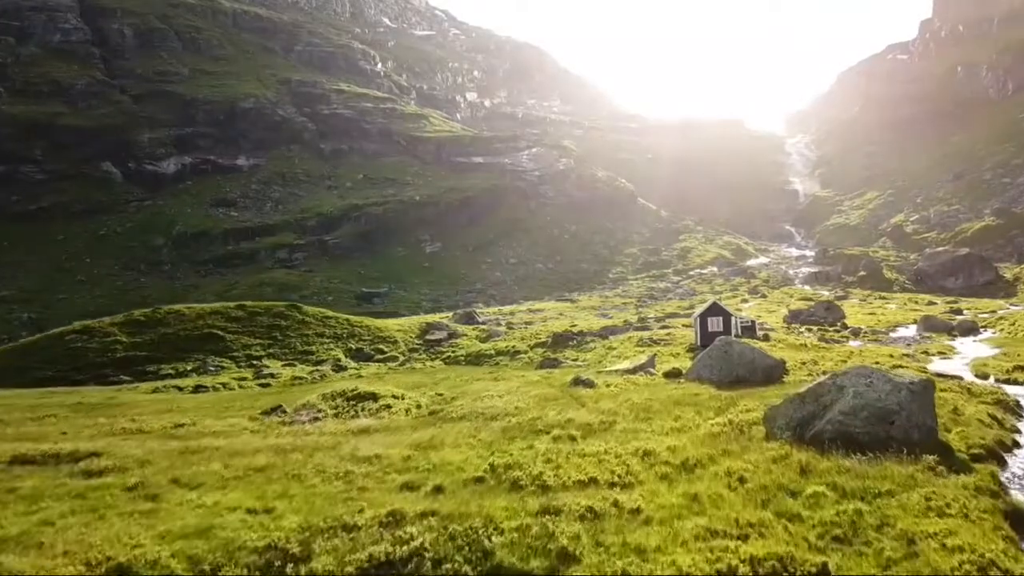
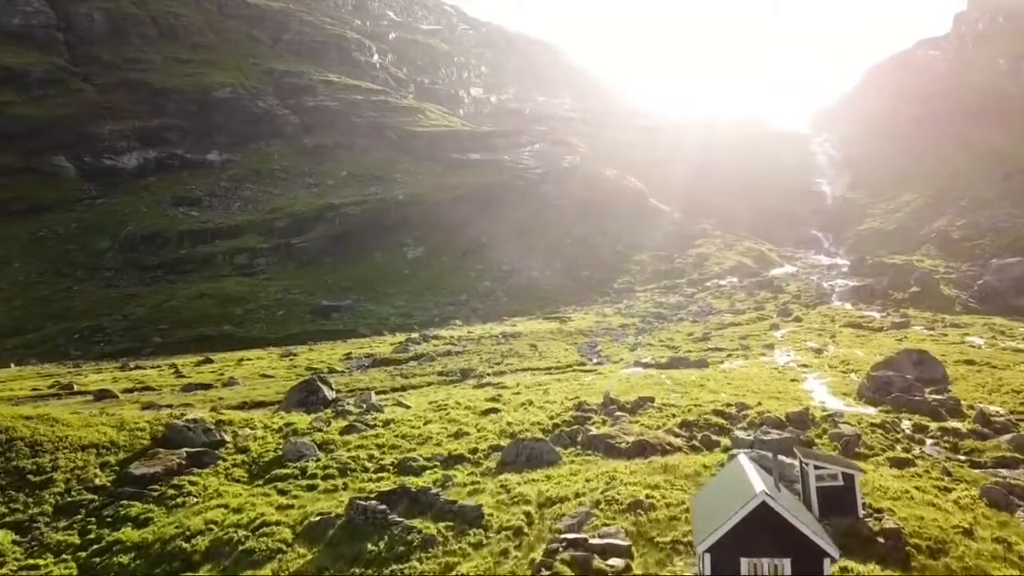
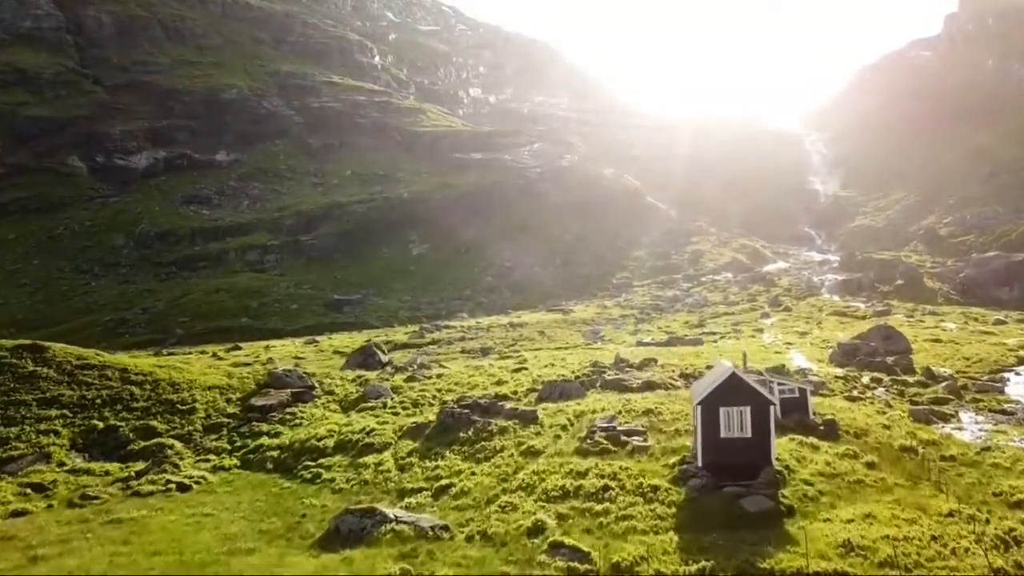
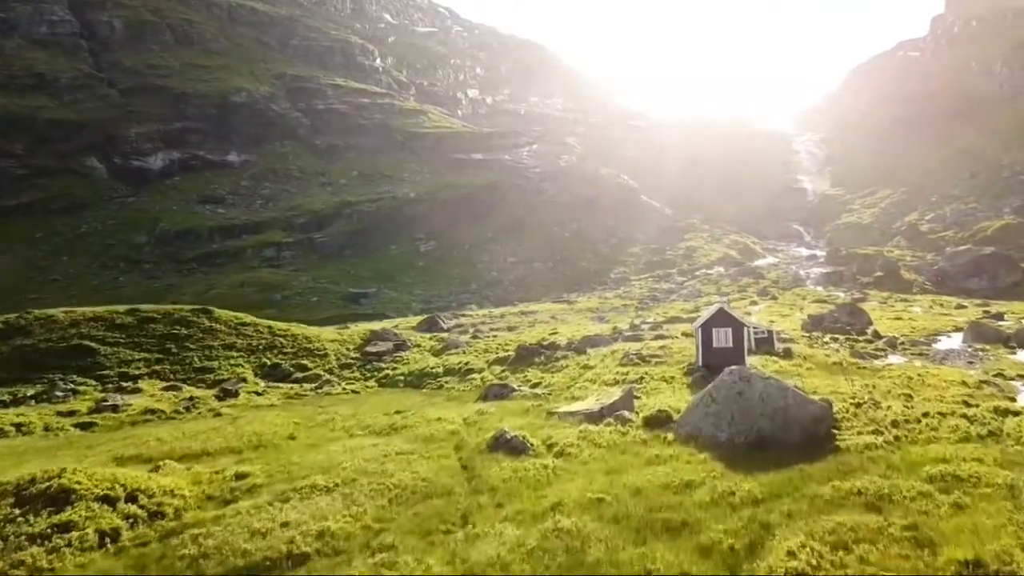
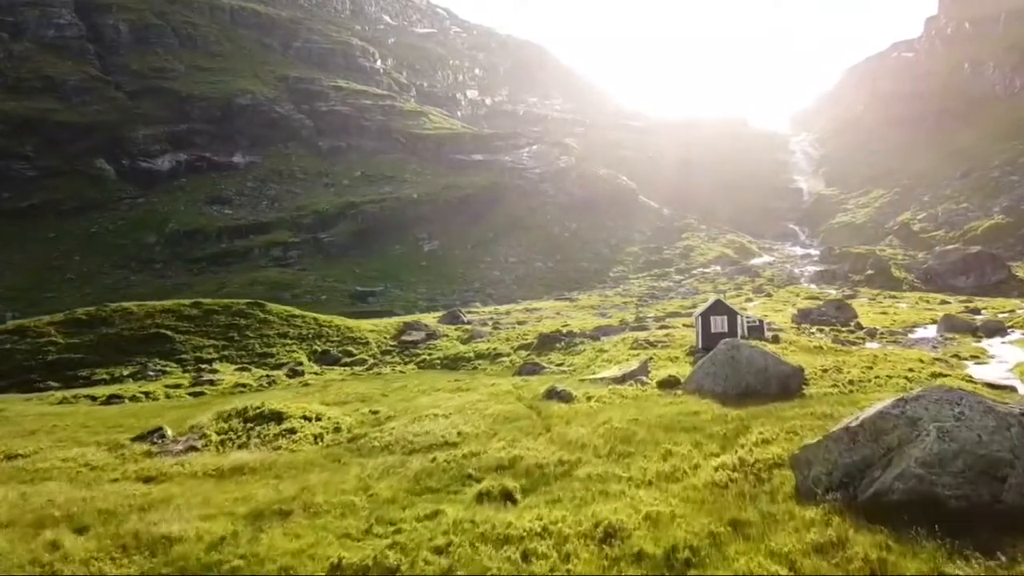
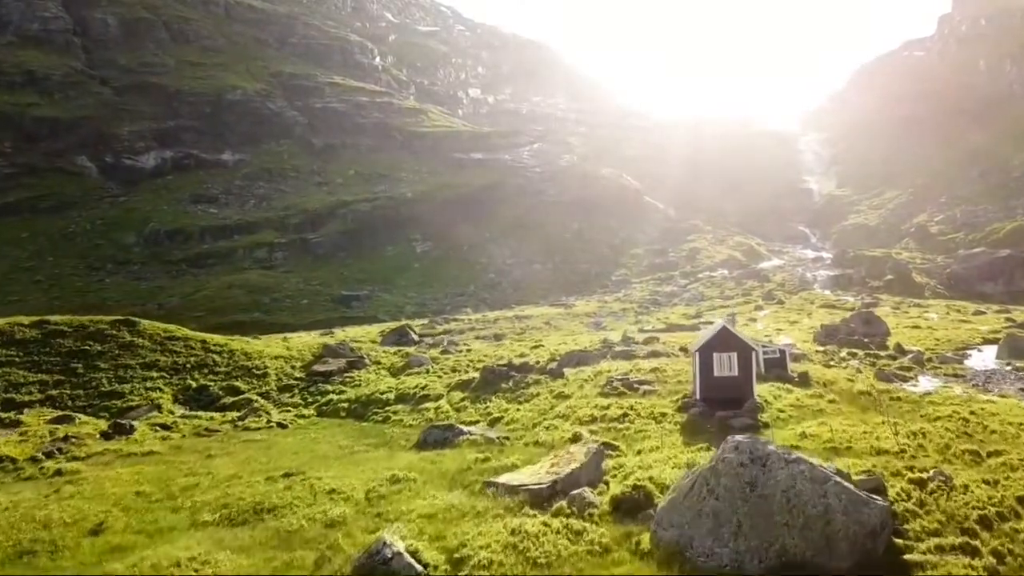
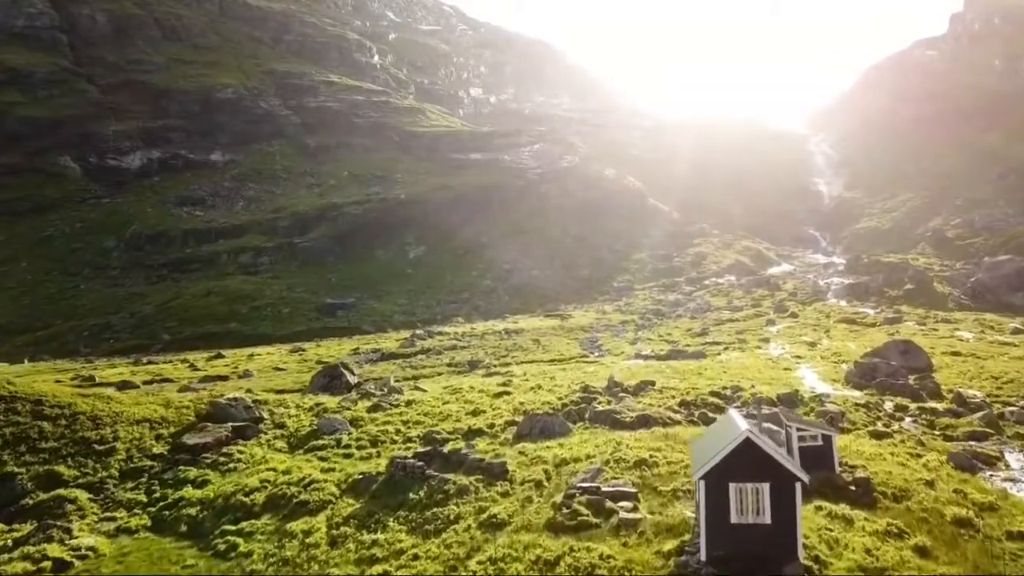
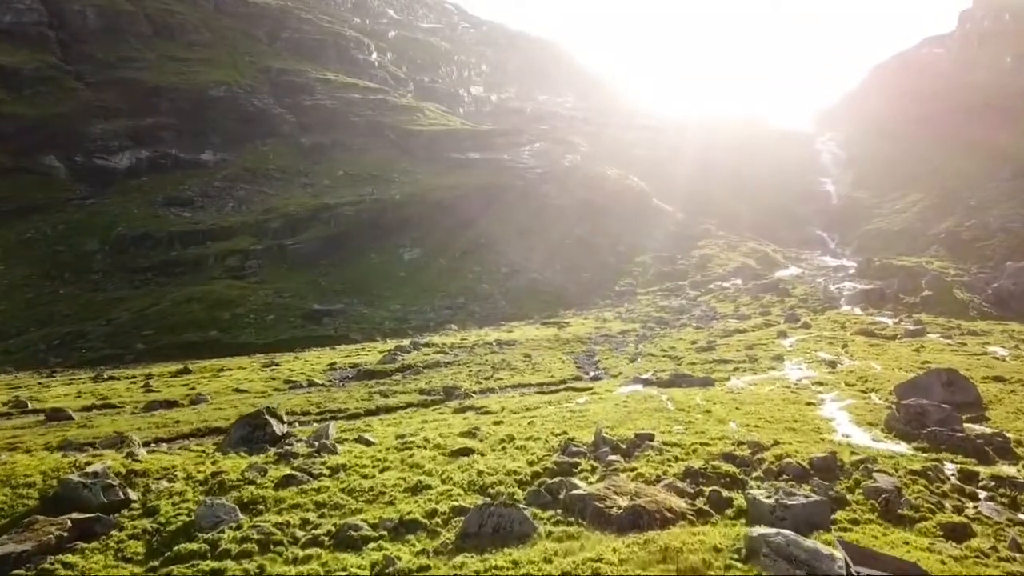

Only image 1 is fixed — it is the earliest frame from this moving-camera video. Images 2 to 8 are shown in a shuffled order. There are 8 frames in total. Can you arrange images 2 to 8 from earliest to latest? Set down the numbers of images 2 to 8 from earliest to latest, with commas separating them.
5, 4, 6, 3, 7, 2, 8
